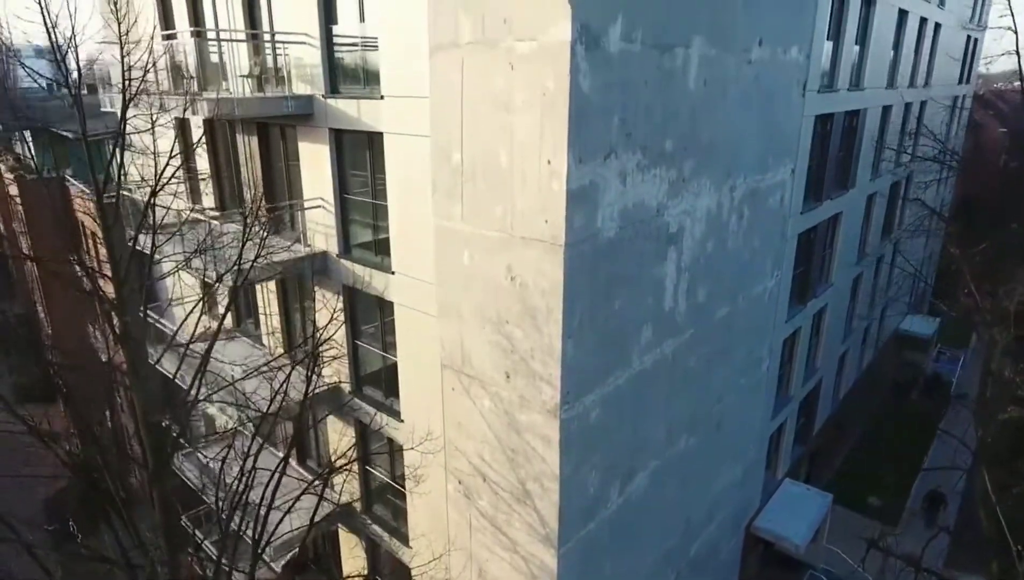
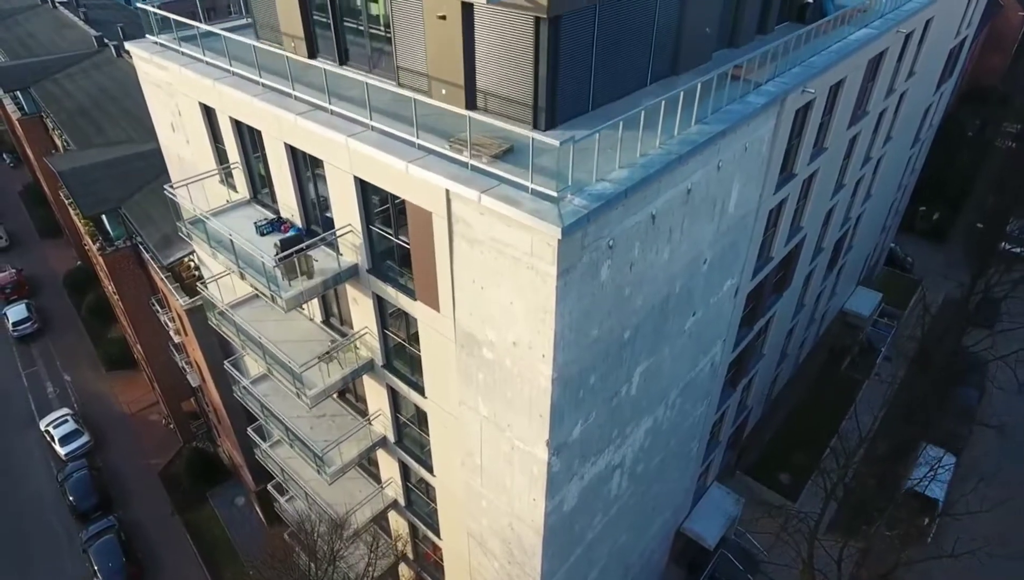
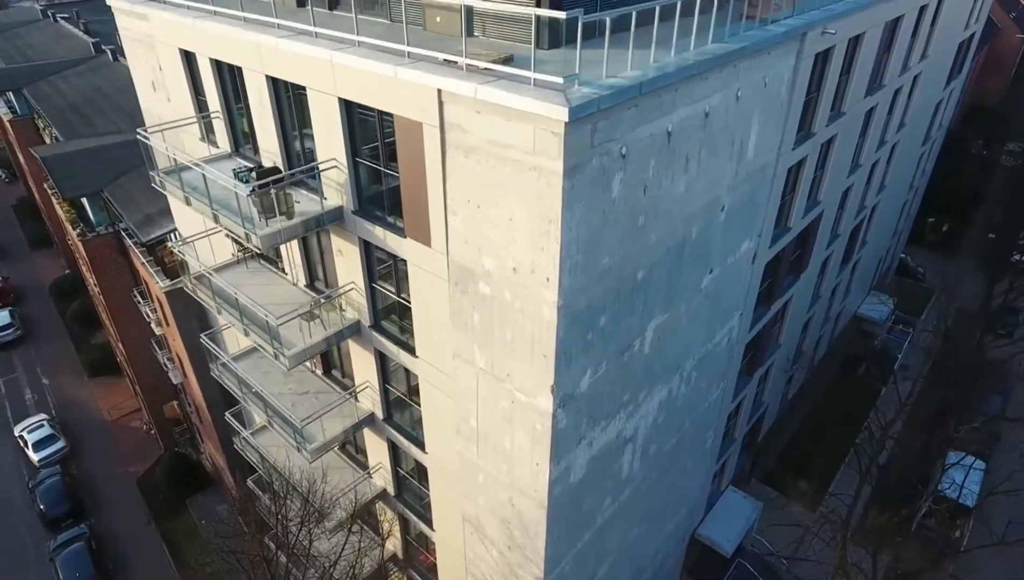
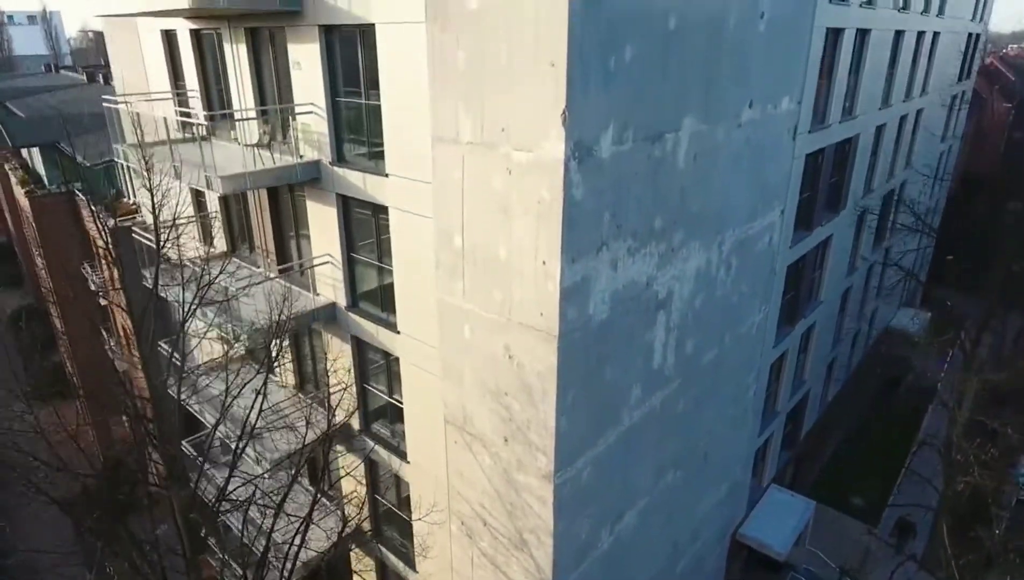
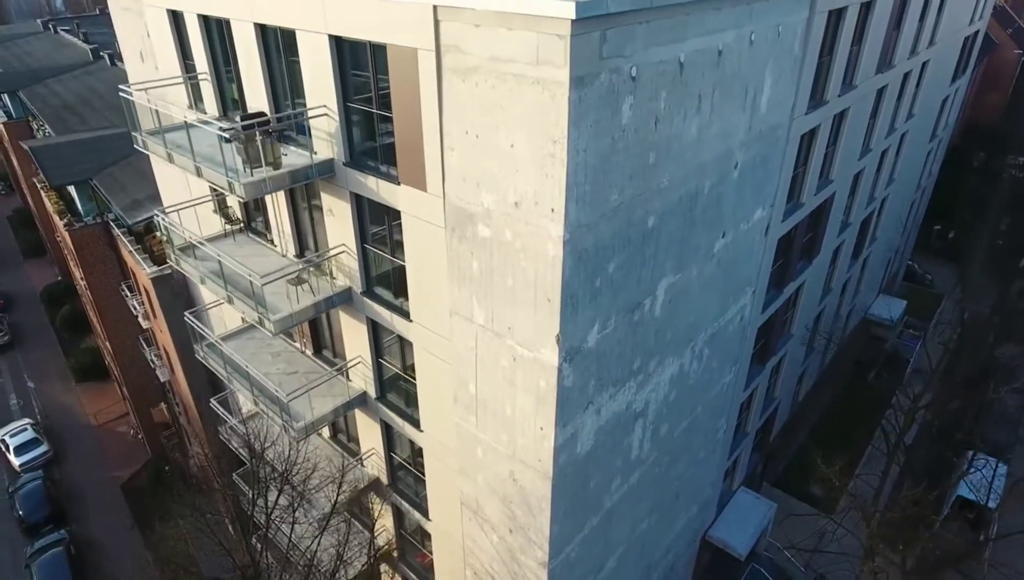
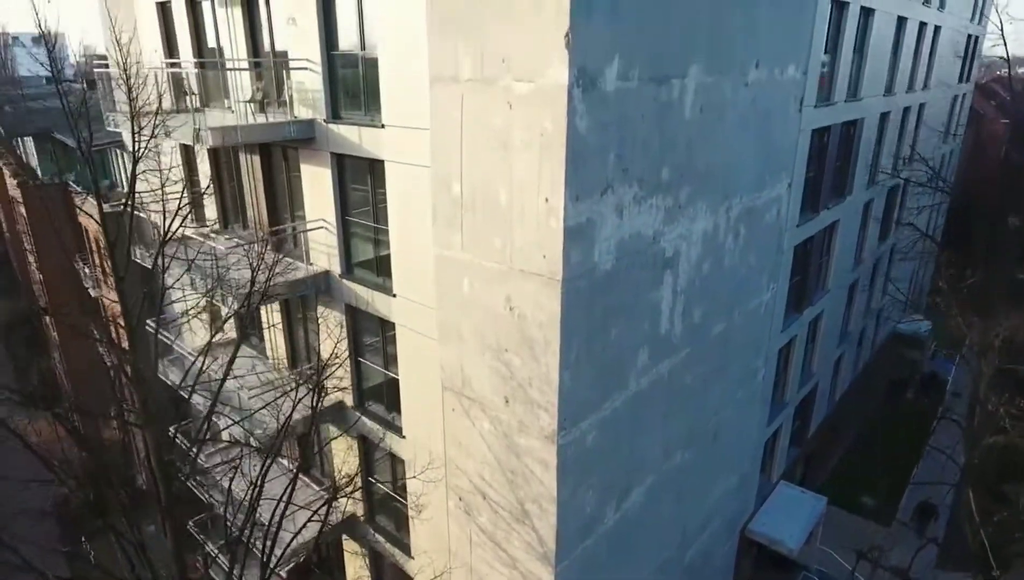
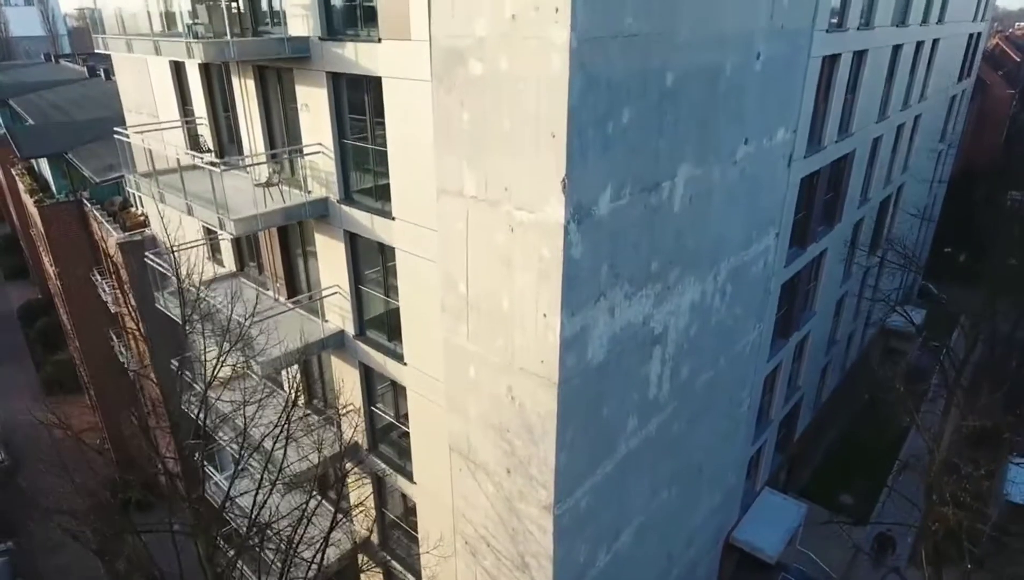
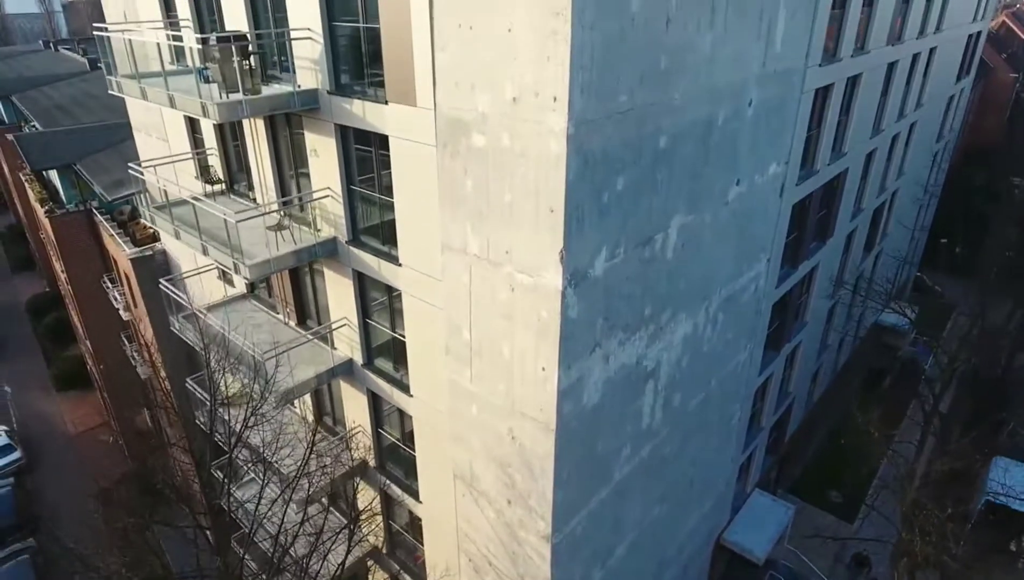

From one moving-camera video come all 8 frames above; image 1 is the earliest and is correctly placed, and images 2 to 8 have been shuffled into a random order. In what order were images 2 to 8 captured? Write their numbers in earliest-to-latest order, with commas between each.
6, 4, 7, 8, 5, 3, 2
